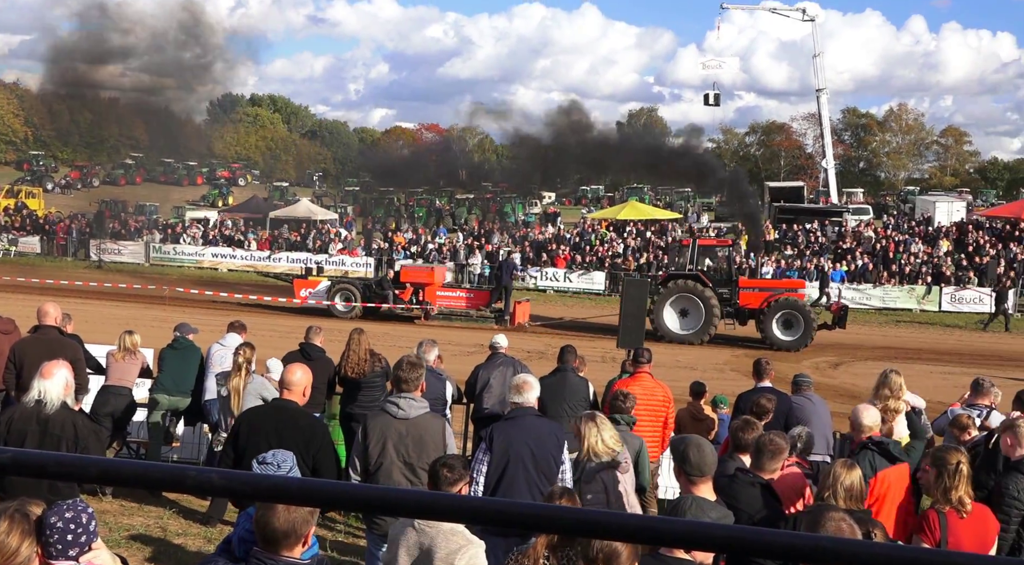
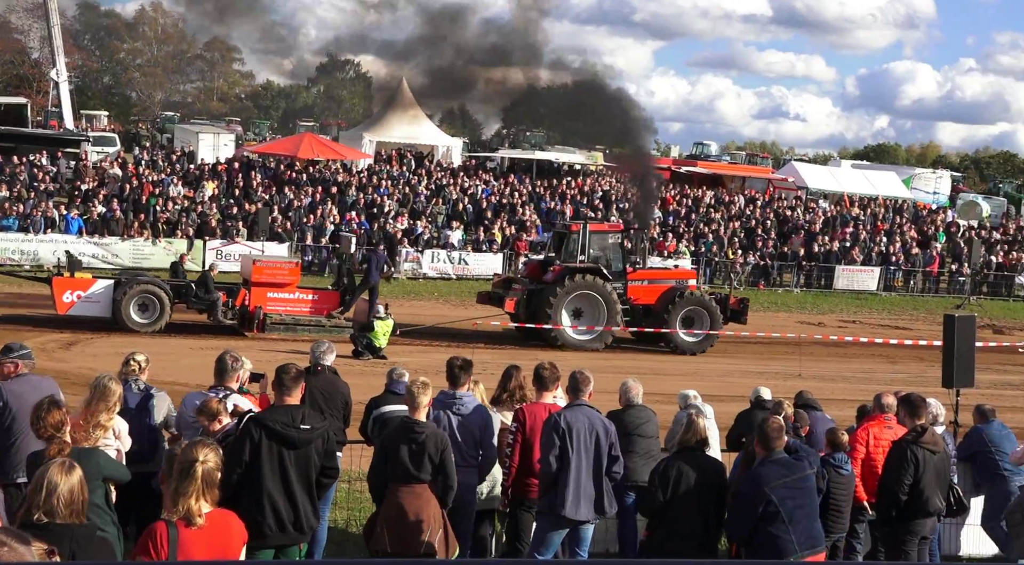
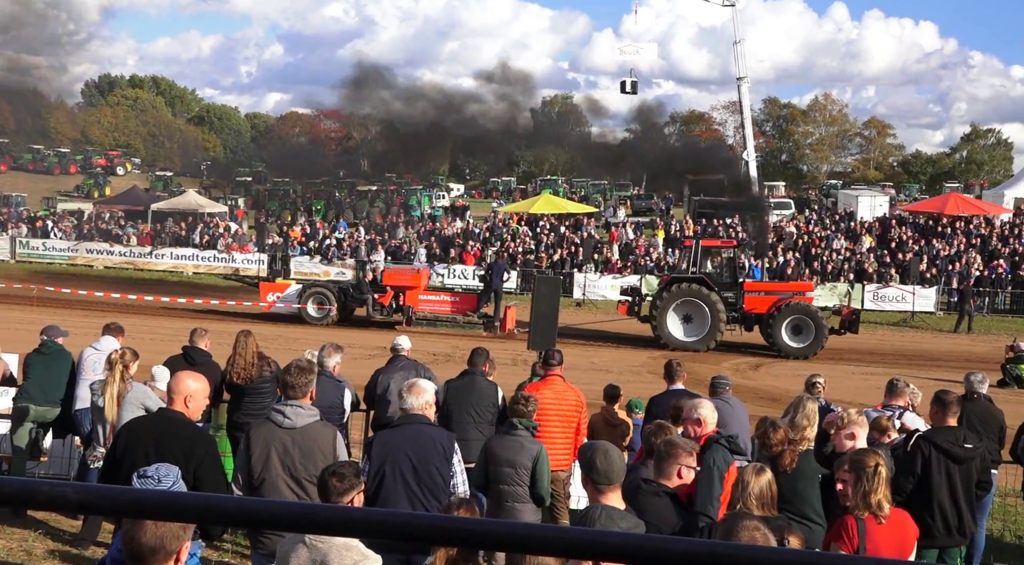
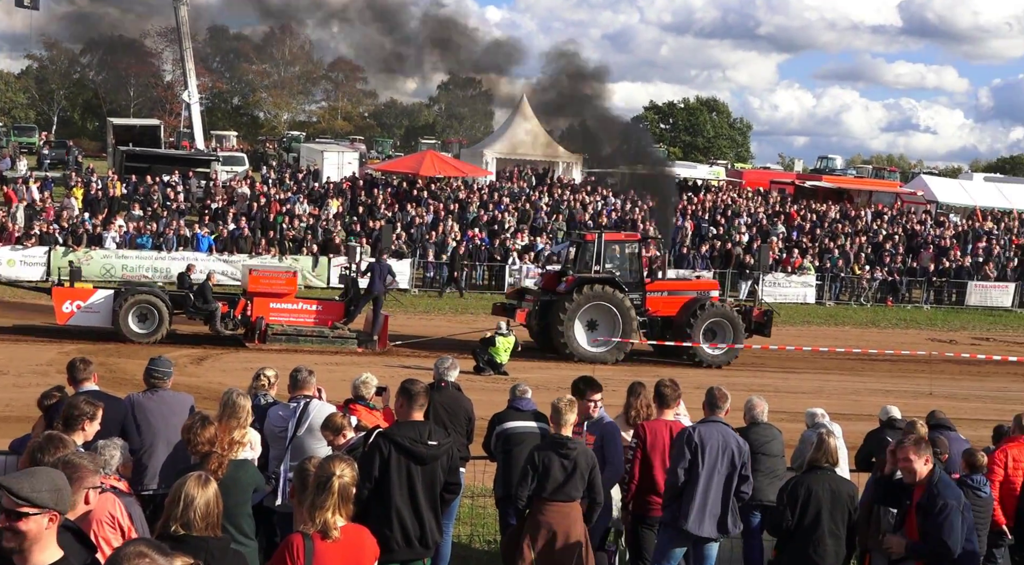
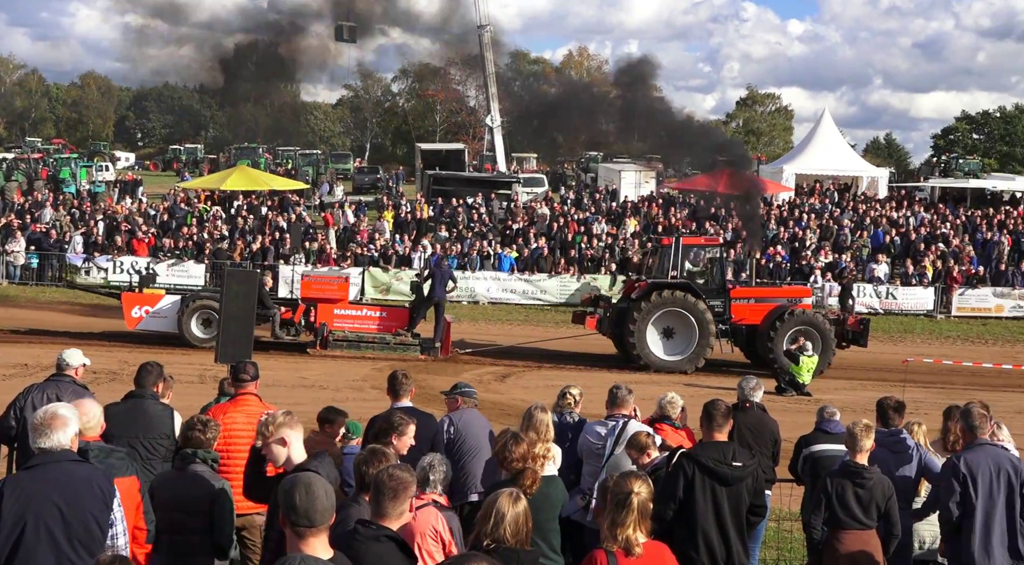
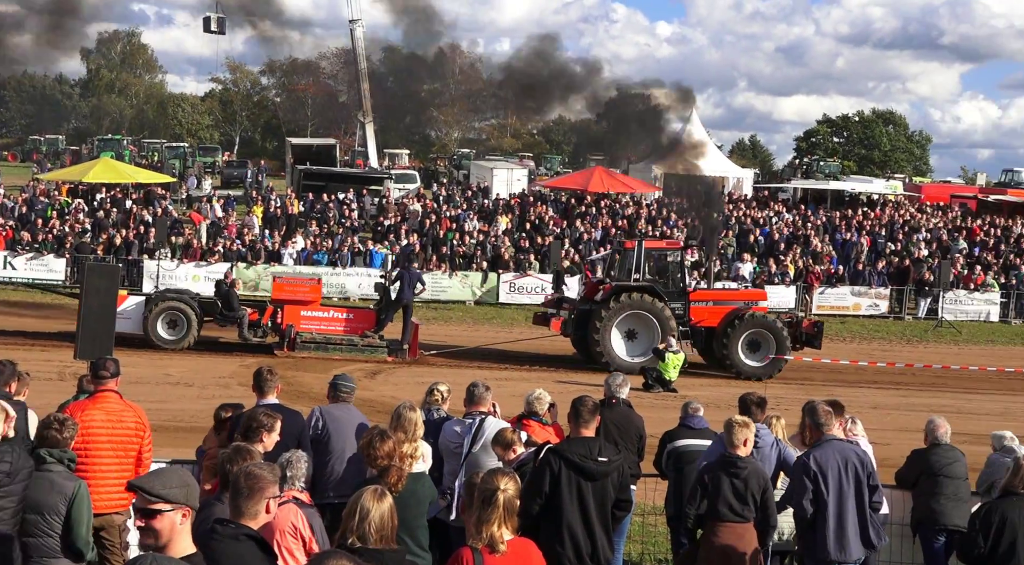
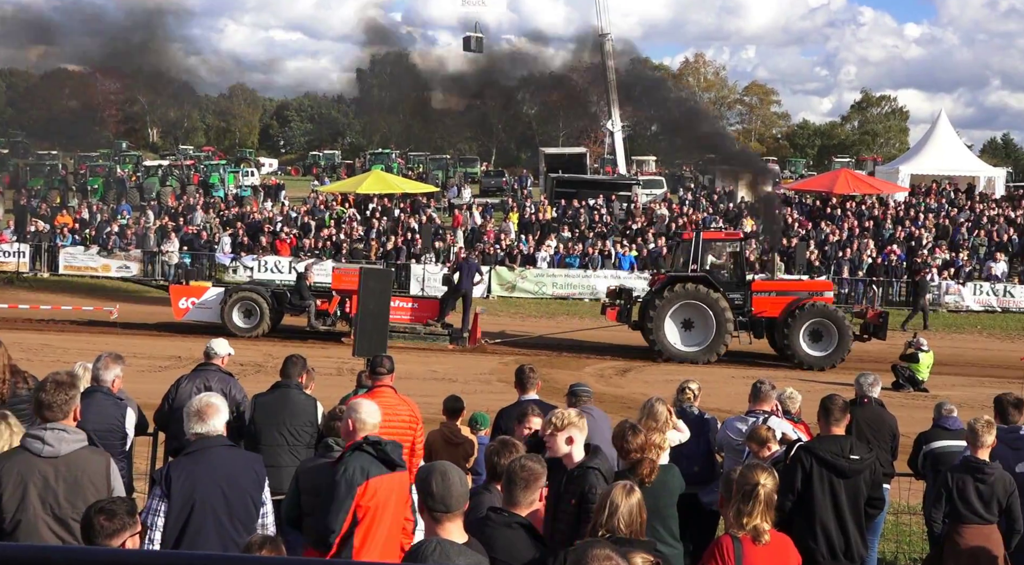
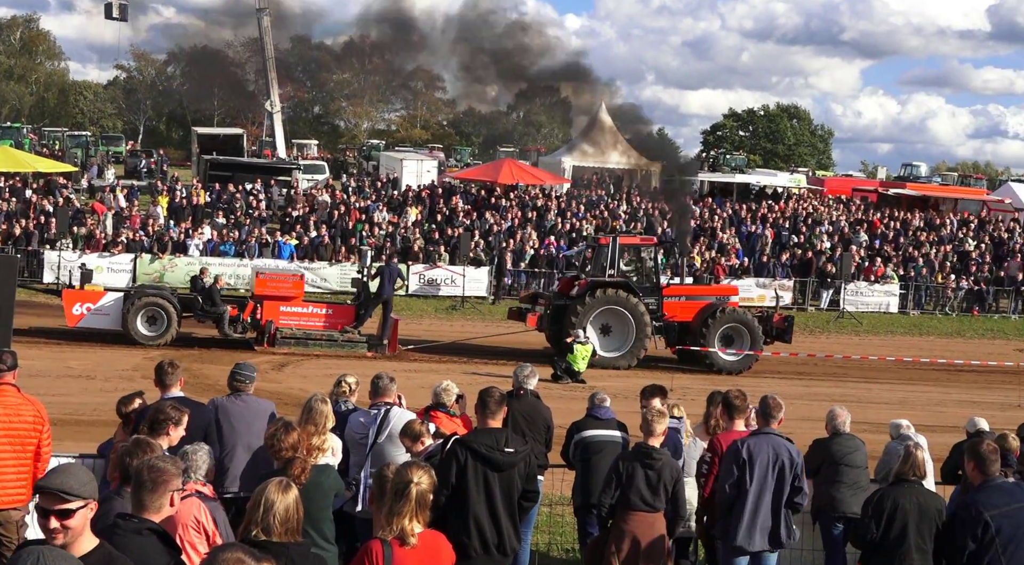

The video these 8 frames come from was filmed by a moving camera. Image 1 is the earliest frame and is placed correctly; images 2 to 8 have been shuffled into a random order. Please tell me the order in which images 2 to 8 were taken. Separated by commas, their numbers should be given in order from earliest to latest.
3, 7, 5, 6, 8, 4, 2
